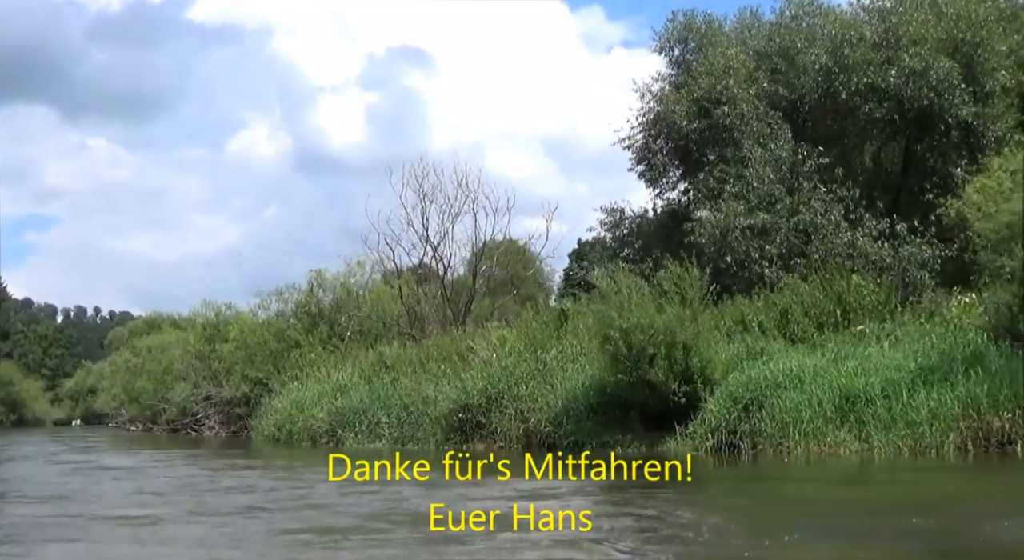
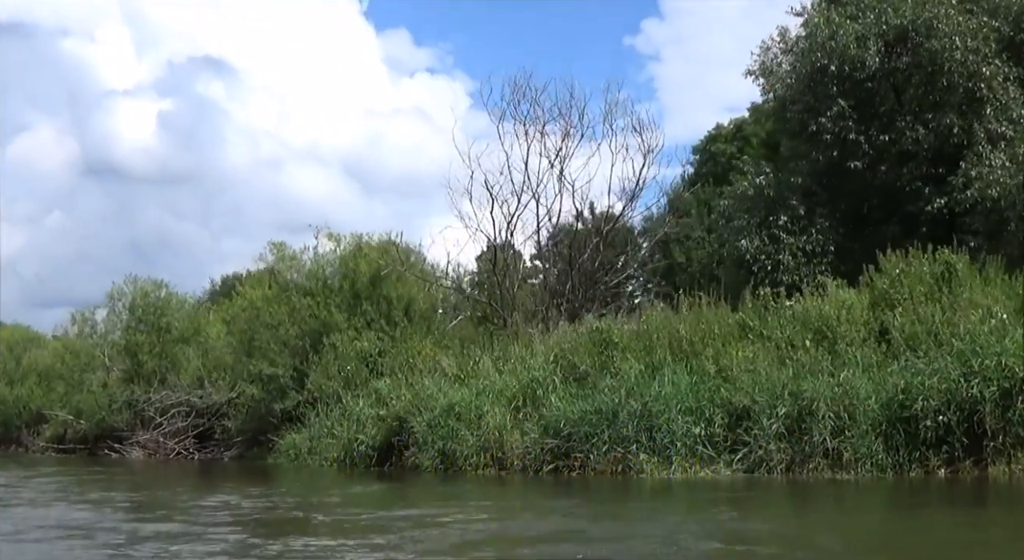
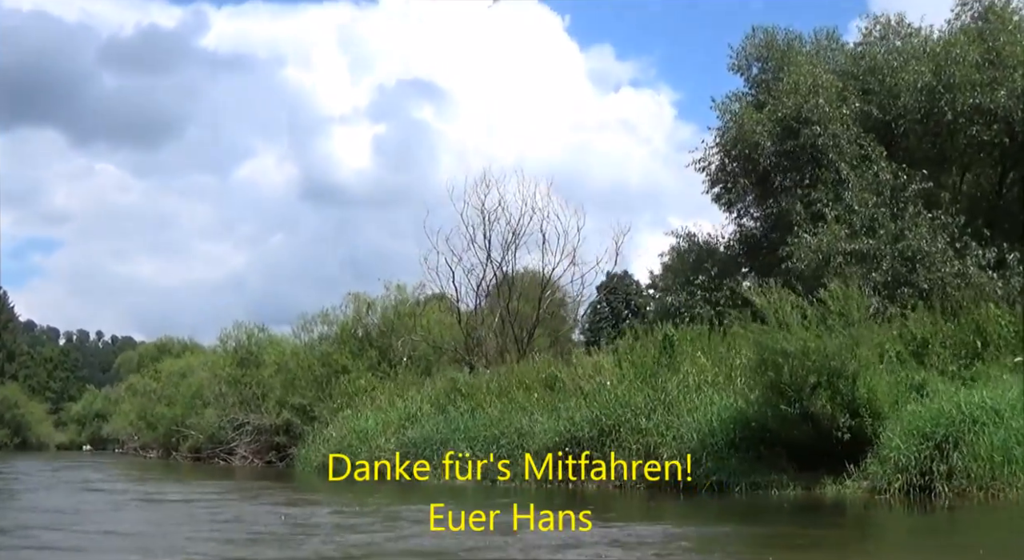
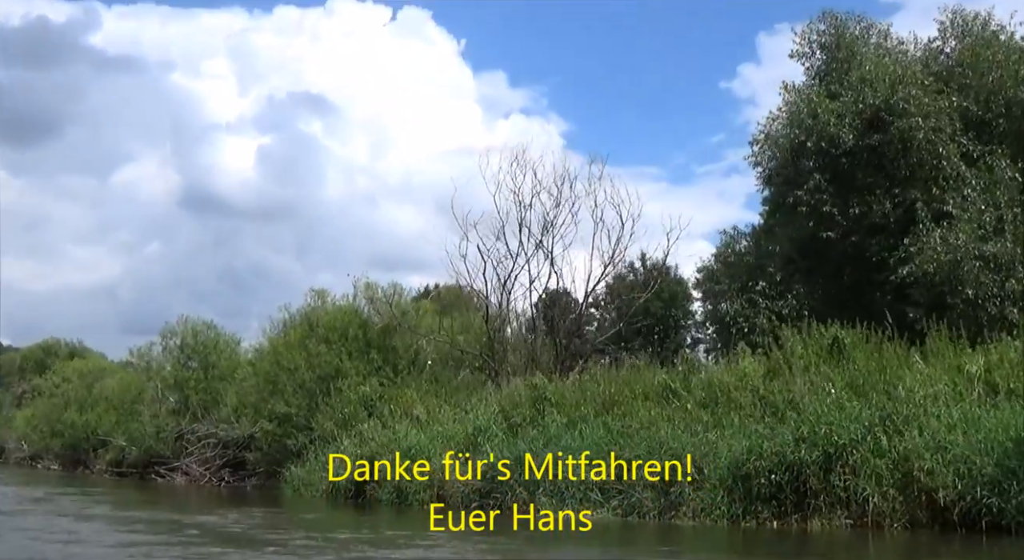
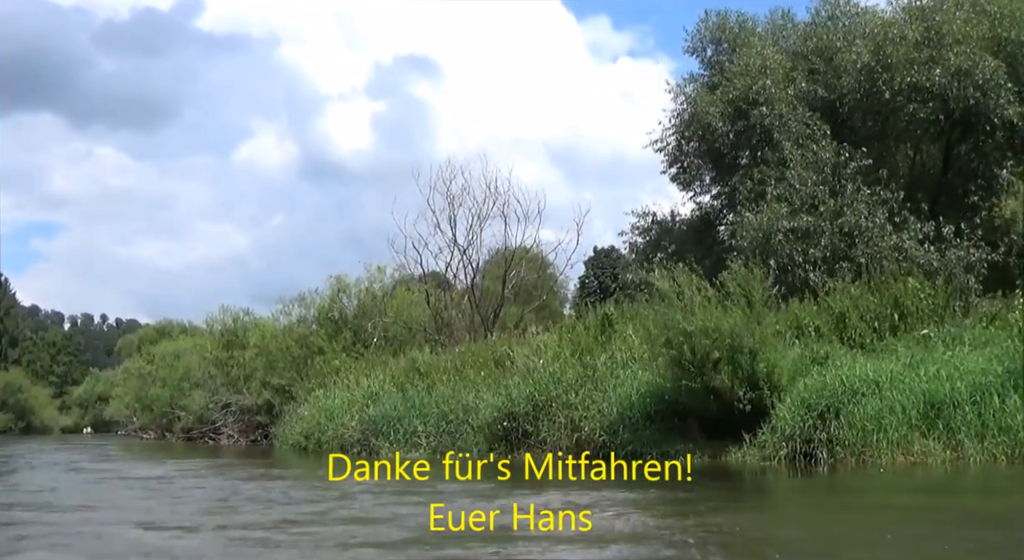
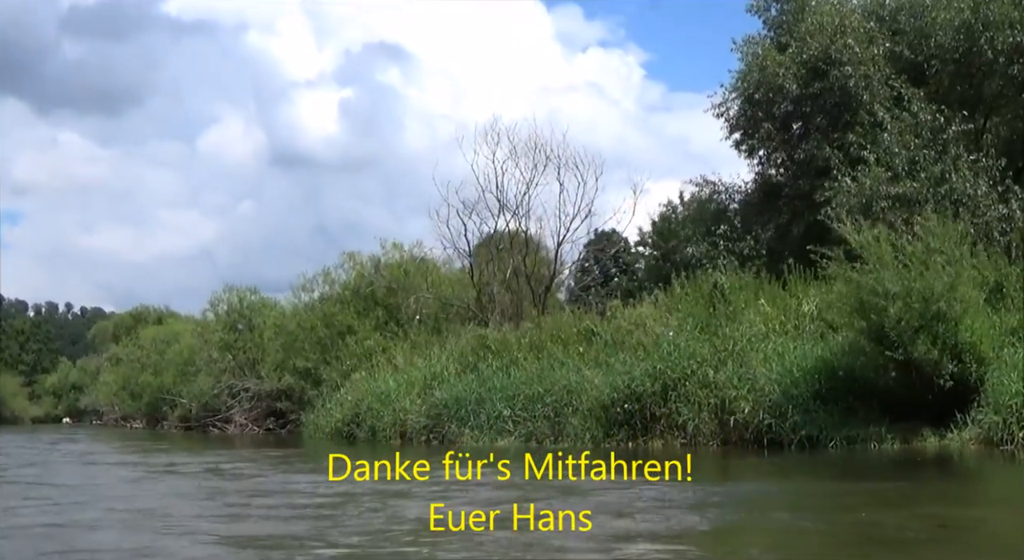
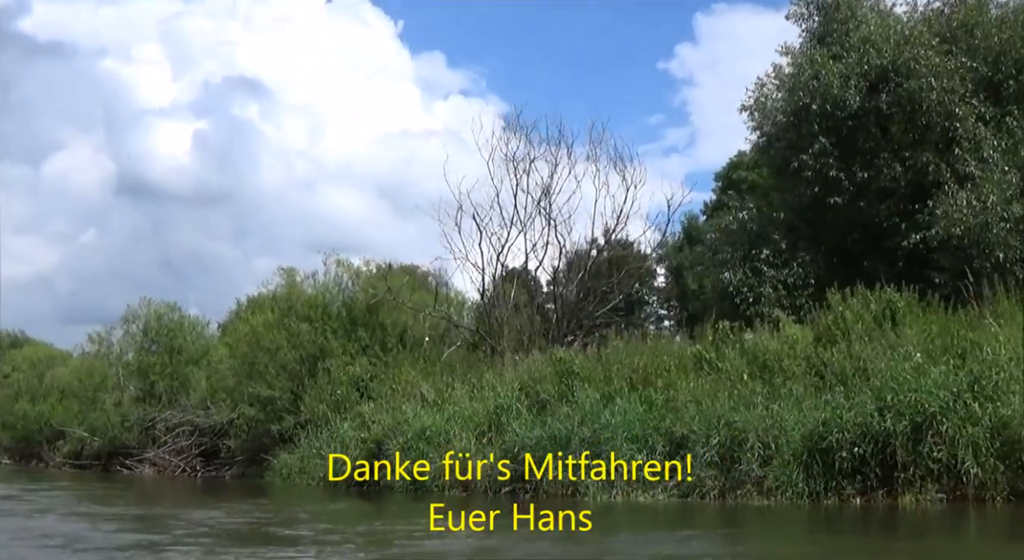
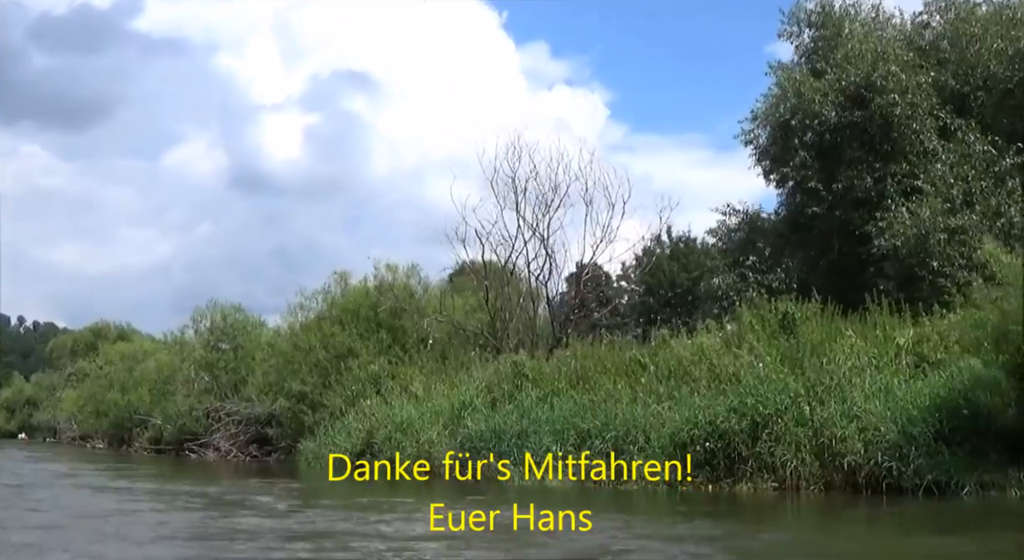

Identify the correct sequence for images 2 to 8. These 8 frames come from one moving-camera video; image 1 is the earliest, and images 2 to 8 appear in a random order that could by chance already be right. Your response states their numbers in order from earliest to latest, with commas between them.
5, 3, 6, 8, 4, 7, 2
